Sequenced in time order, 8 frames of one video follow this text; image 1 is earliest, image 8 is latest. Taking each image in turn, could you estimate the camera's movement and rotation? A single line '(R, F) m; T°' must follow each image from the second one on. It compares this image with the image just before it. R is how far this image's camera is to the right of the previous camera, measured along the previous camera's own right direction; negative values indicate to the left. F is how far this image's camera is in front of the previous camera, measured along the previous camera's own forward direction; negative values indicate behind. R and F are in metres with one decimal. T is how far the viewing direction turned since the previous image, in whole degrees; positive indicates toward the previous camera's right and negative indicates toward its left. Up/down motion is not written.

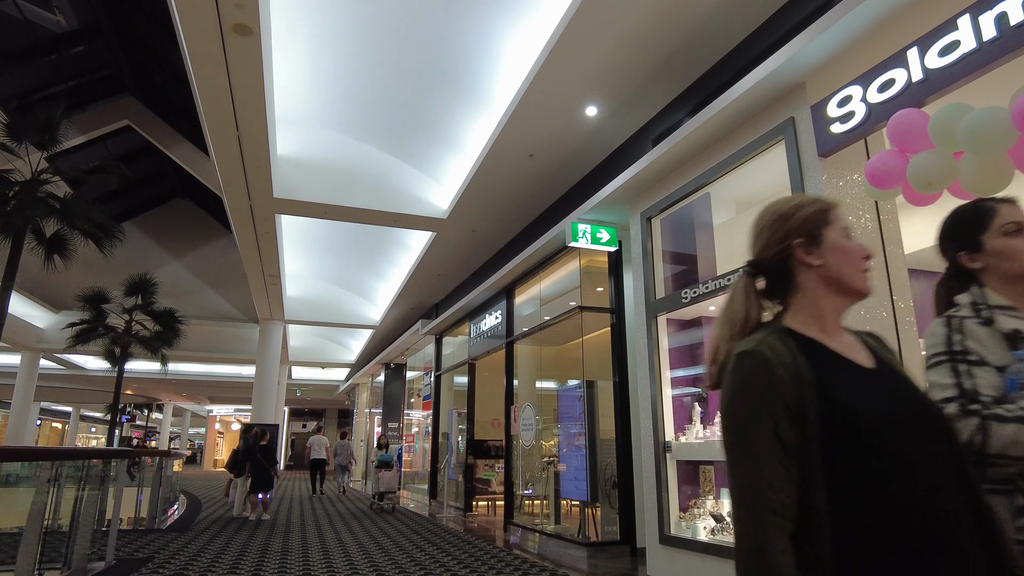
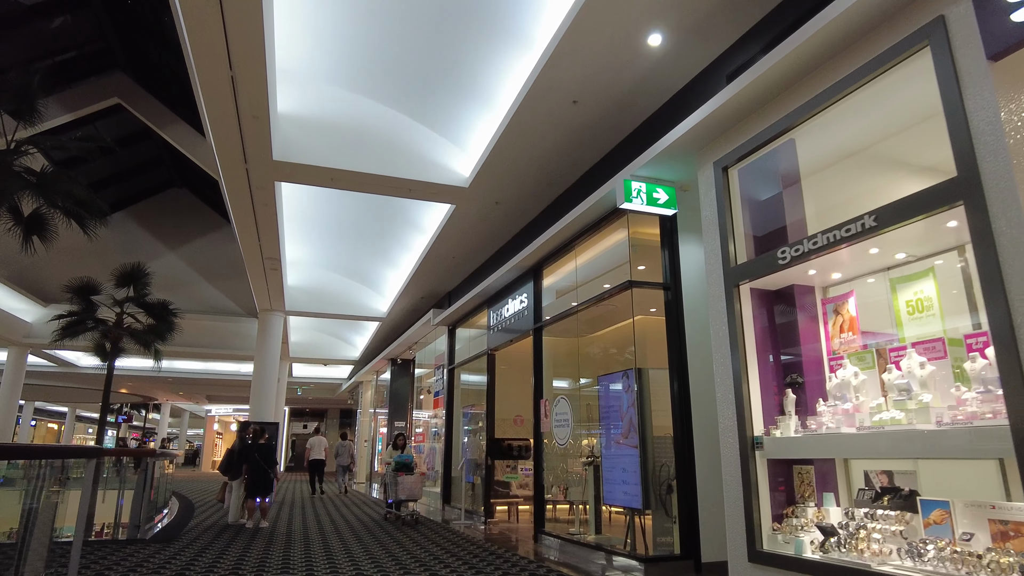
(-0.3, +0.8) m; 0°
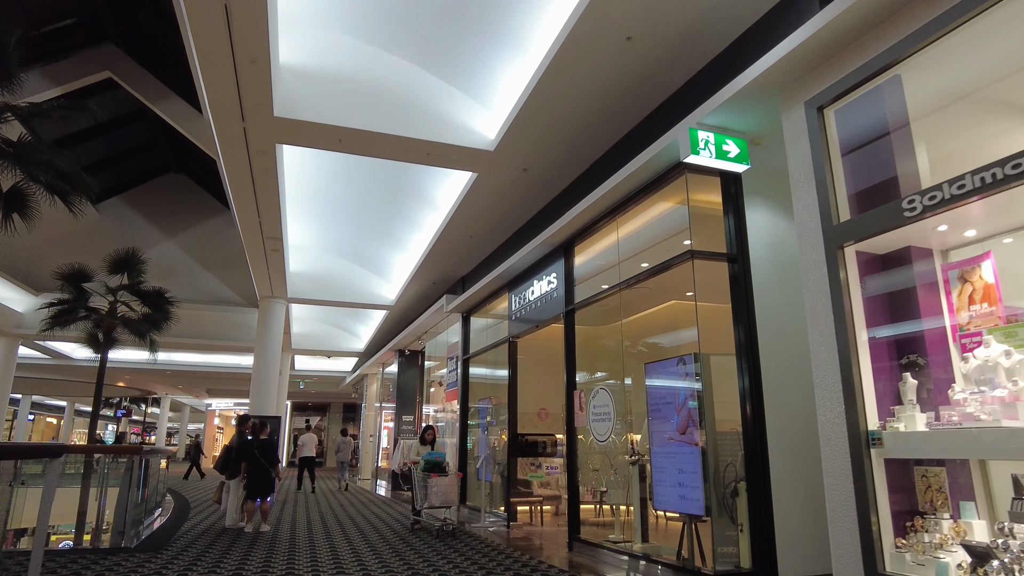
(-0.3, +0.7) m; 0°
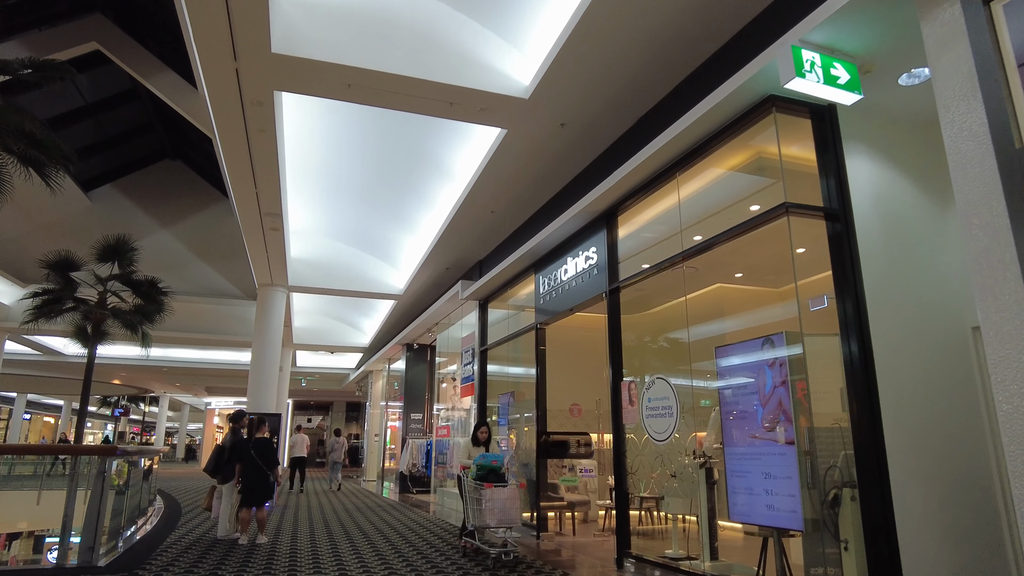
(-0.3, +0.8) m; 0°
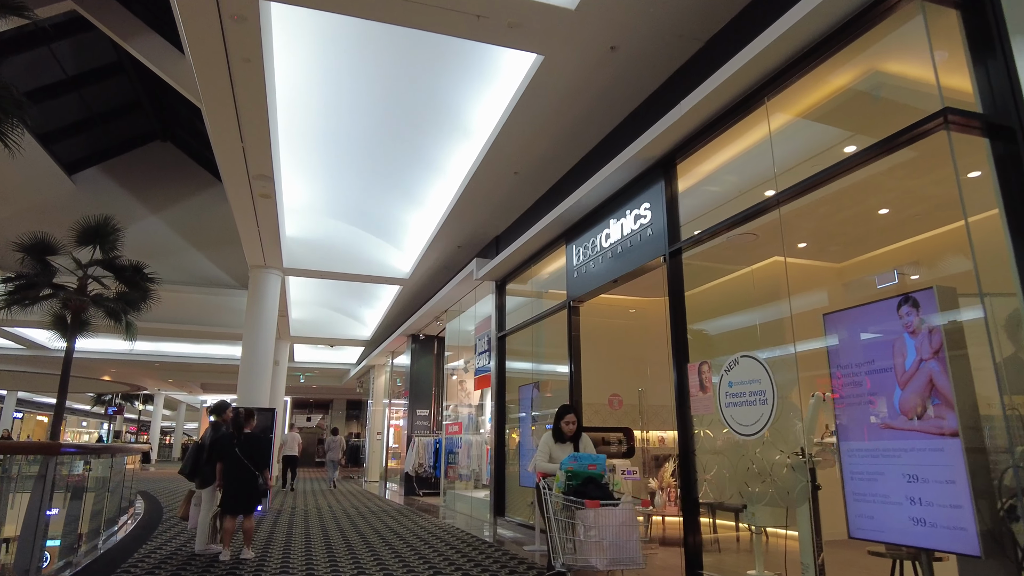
(-0.3, +0.9) m; 0°
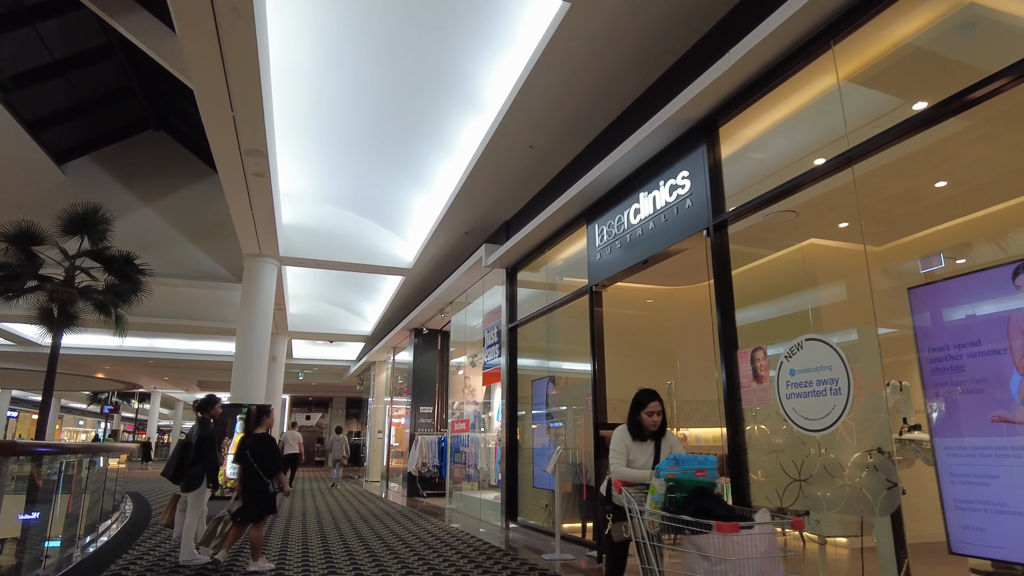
(-0.1, +0.5) m; 0°
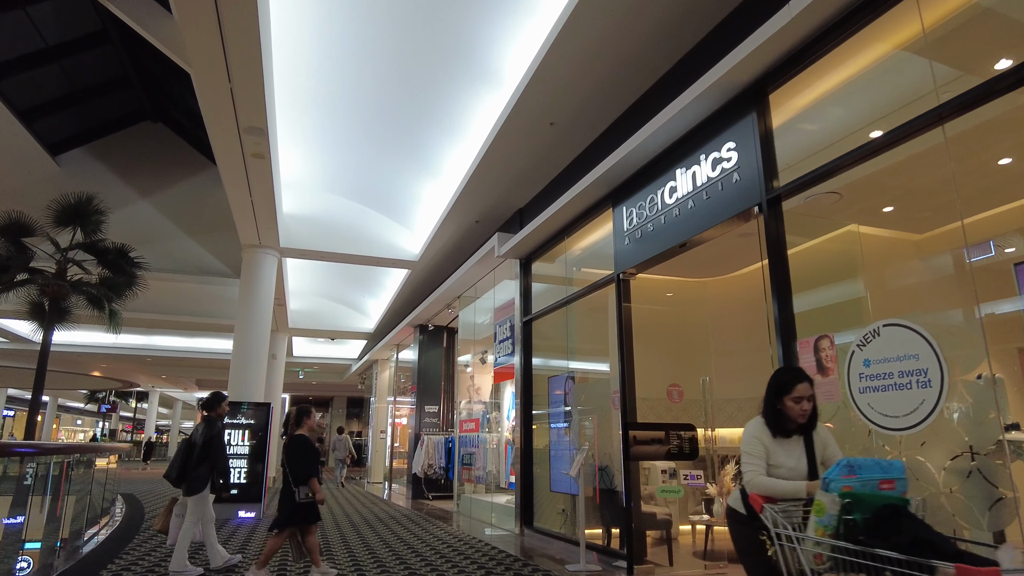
(-0.2, +0.4) m; 0°
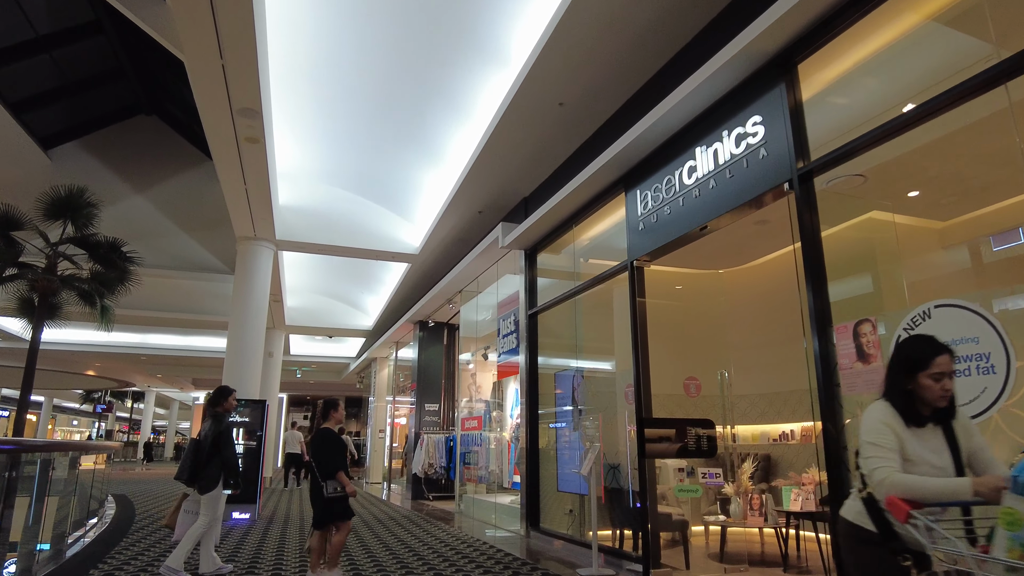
(-0.1, +0.2) m; 0°
